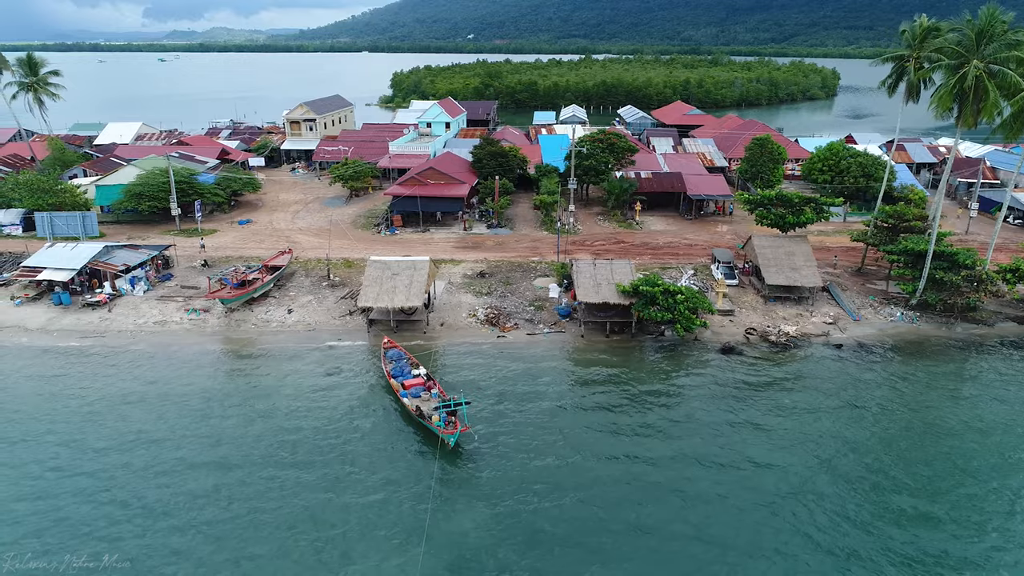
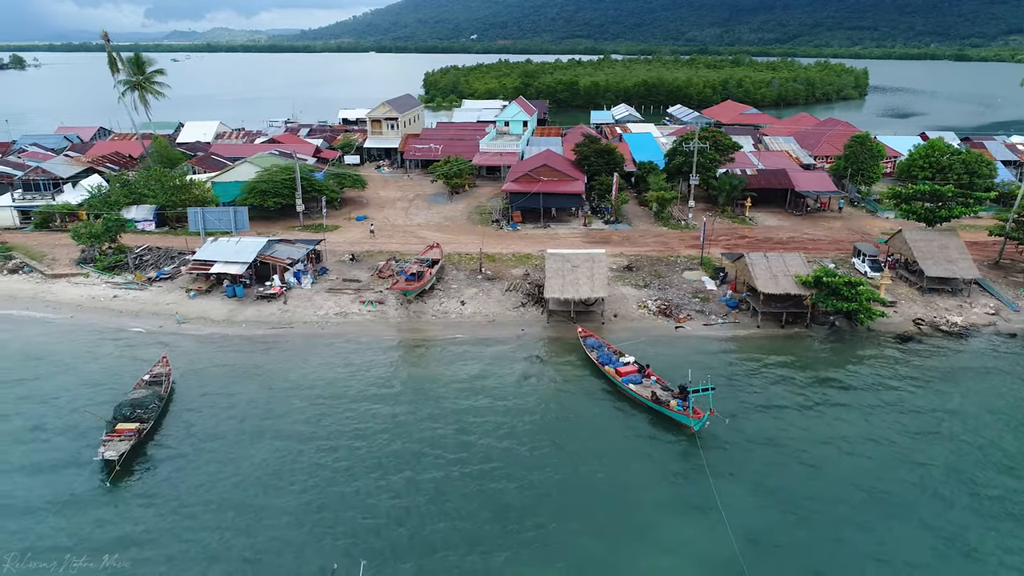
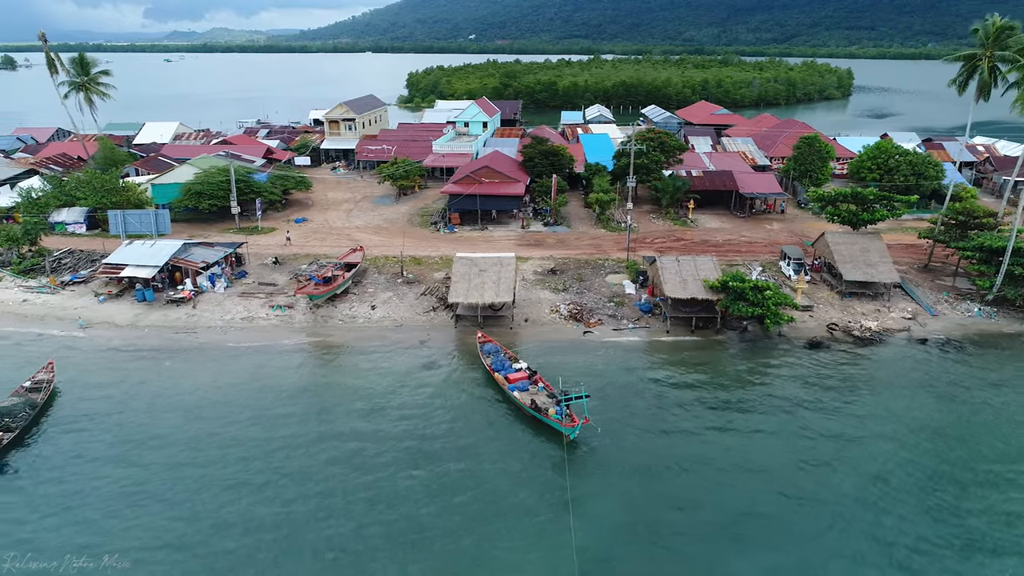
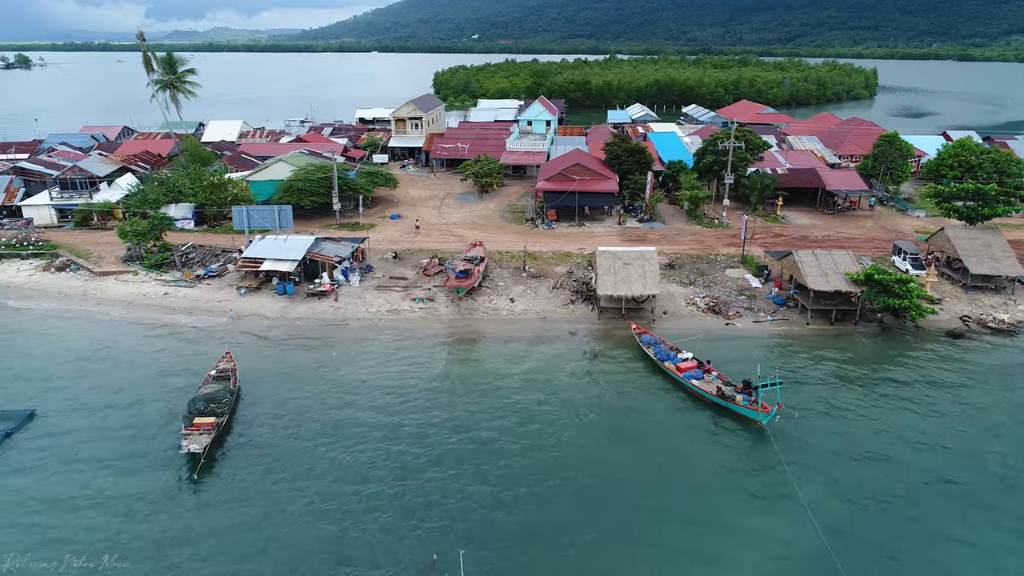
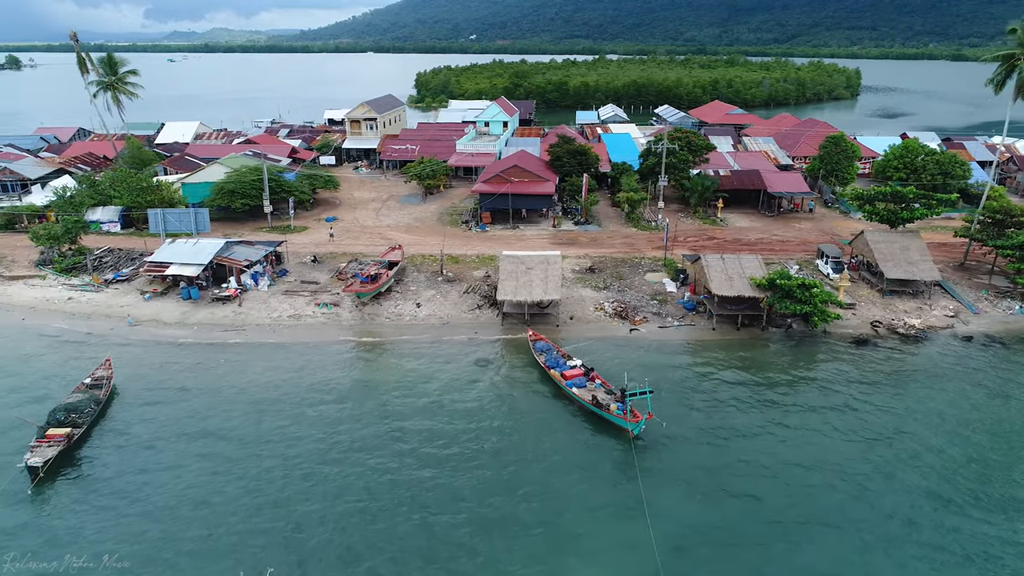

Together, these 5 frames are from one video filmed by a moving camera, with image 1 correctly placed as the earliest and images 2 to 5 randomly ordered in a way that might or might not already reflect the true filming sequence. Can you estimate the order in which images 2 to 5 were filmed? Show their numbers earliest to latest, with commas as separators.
3, 5, 2, 4
